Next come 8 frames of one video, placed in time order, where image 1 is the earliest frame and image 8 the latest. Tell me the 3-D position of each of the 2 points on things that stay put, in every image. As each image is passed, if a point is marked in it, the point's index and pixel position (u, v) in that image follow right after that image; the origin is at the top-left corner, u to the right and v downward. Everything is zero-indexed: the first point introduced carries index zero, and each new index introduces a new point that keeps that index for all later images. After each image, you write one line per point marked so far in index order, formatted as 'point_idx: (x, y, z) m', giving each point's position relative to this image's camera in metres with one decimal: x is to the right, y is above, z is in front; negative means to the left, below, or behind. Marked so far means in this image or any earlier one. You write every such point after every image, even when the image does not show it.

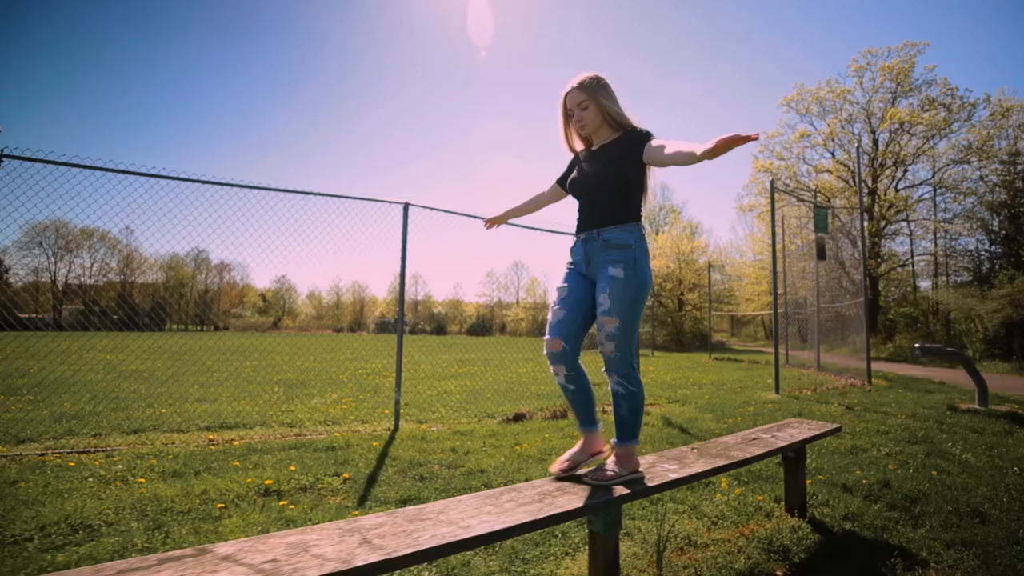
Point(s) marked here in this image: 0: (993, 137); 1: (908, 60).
0: (+14.3, +4.5, +15.5) m
1: (+12.4, +7.2, +16.4) m
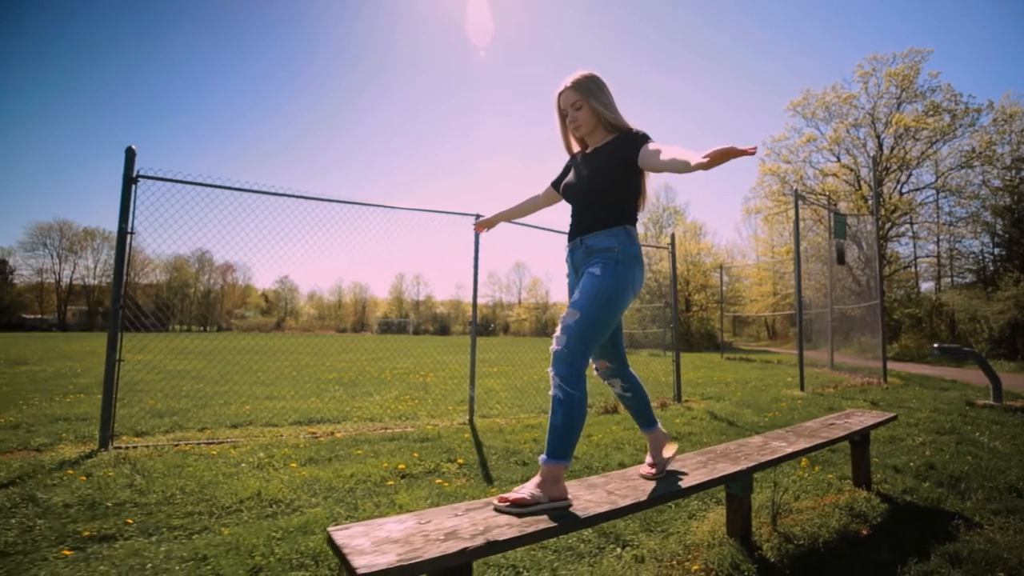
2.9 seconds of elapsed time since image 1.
0: (+14.9, +4.5, +16.2) m
1: (+13.0, +7.2, +17.0) m
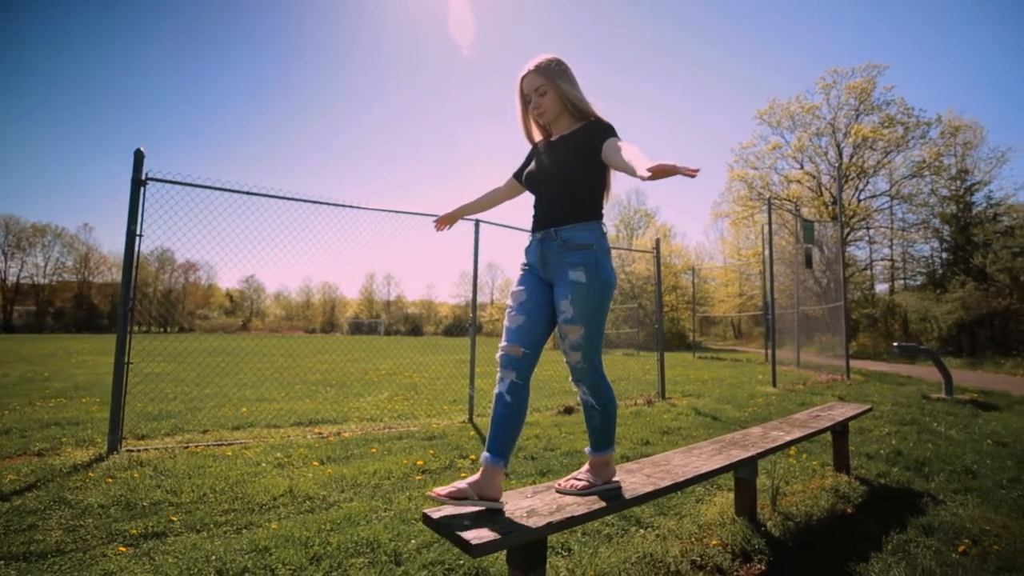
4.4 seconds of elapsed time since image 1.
0: (+14.2, +4.4, +17.3) m
1: (+12.3, +7.1, +18.0) m
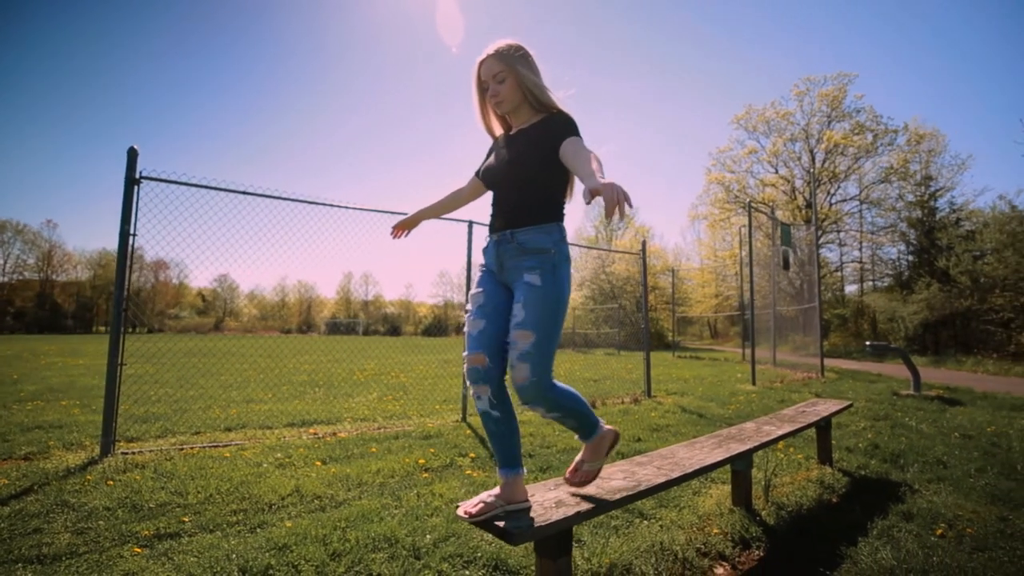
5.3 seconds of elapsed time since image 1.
0: (+13.7, +4.4, +18.0) m
1: (+11.7, +7.1, +18.6) m
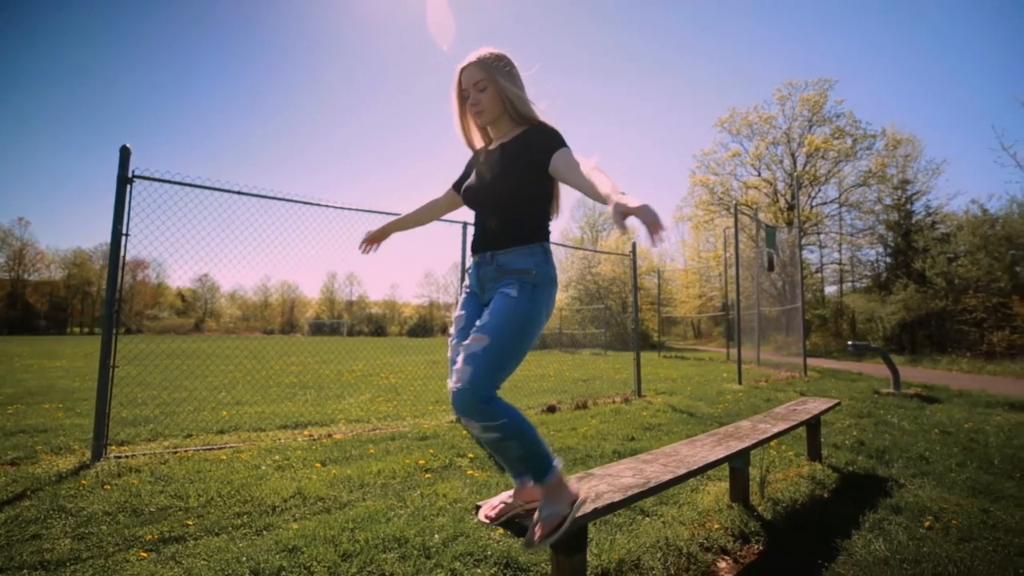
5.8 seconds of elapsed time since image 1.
0: (+13.2, +4.4, +18.5) m
1: (+11.2, +7.1, +19.0) m
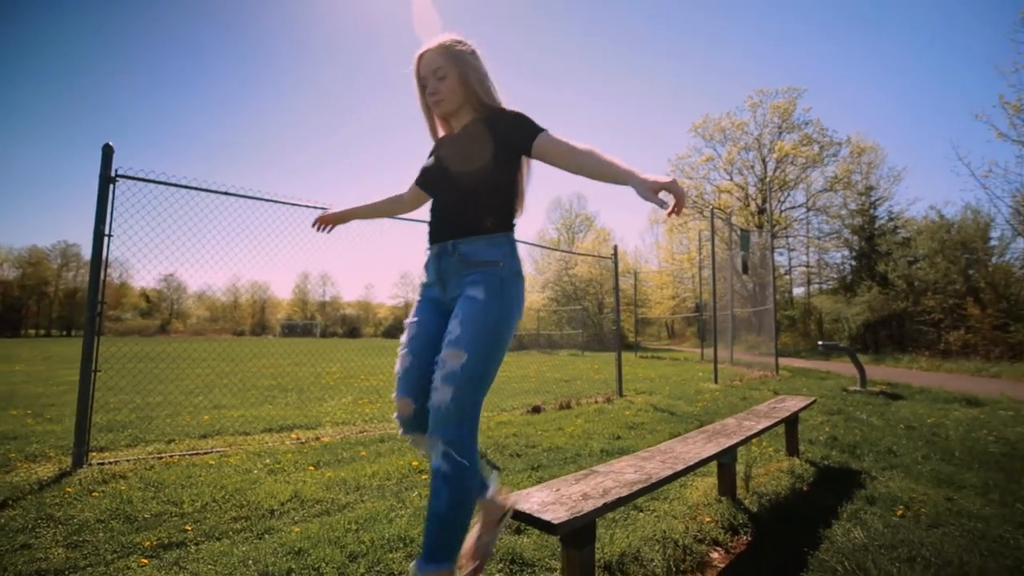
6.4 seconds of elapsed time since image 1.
0: (+12.4, +4.3, +19.2) m
1: (+10.4, +7.0, +19.7) m
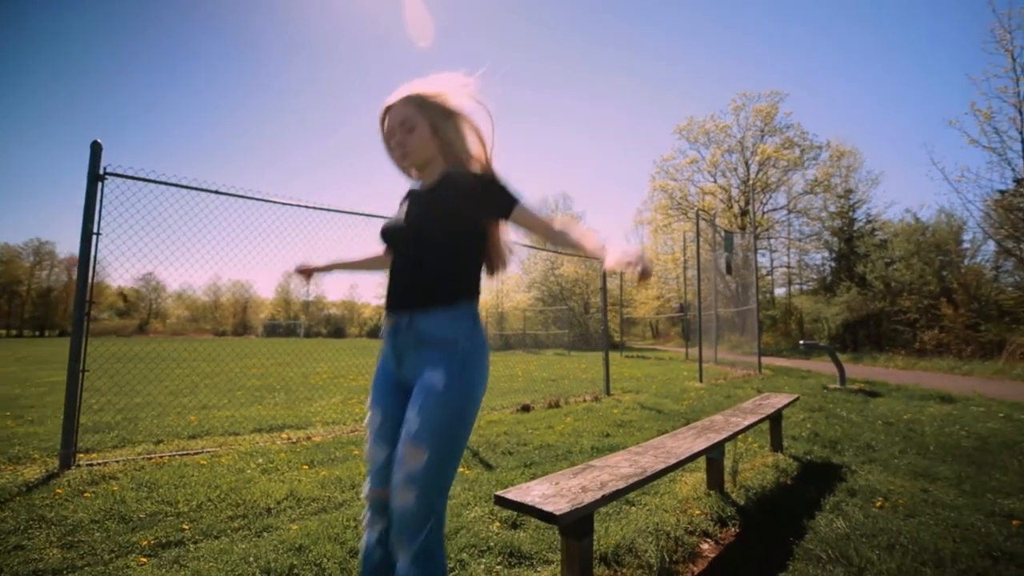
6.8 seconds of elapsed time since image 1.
0: (+12.0, +4.3, +19.6) m
1: (+9.9, +7.0, +20.0) m
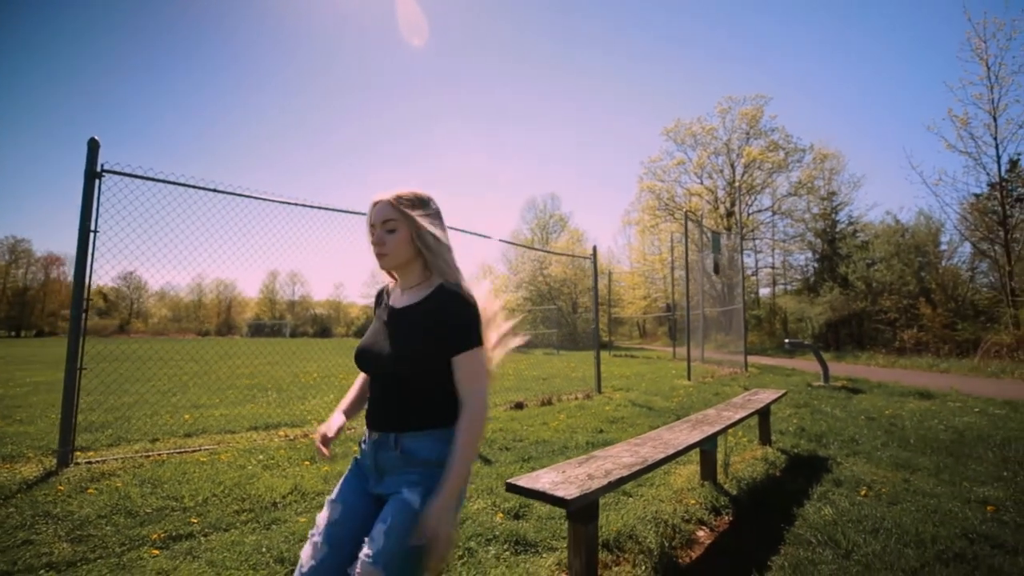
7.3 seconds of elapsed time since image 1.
0: (+11.6, +4.3, +20.0) m
1: (+9.5, +7.0, +20.4) m
